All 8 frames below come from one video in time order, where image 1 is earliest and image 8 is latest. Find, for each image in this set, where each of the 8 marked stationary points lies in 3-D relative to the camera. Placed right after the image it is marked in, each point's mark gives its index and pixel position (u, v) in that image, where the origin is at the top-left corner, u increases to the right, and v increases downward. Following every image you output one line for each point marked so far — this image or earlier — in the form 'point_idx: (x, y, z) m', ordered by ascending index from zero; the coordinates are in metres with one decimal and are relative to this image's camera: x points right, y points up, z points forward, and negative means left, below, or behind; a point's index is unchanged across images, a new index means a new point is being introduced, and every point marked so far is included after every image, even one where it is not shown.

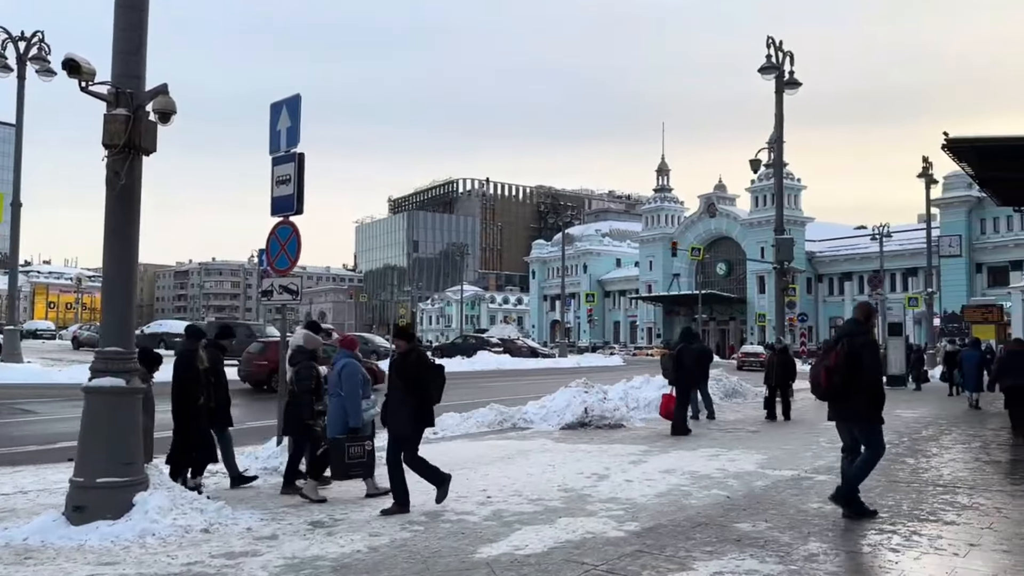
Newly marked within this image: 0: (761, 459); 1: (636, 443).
0: (+3.1, -2.1, +10.5) m
1: (+1.8, -2.3, +12.2) m
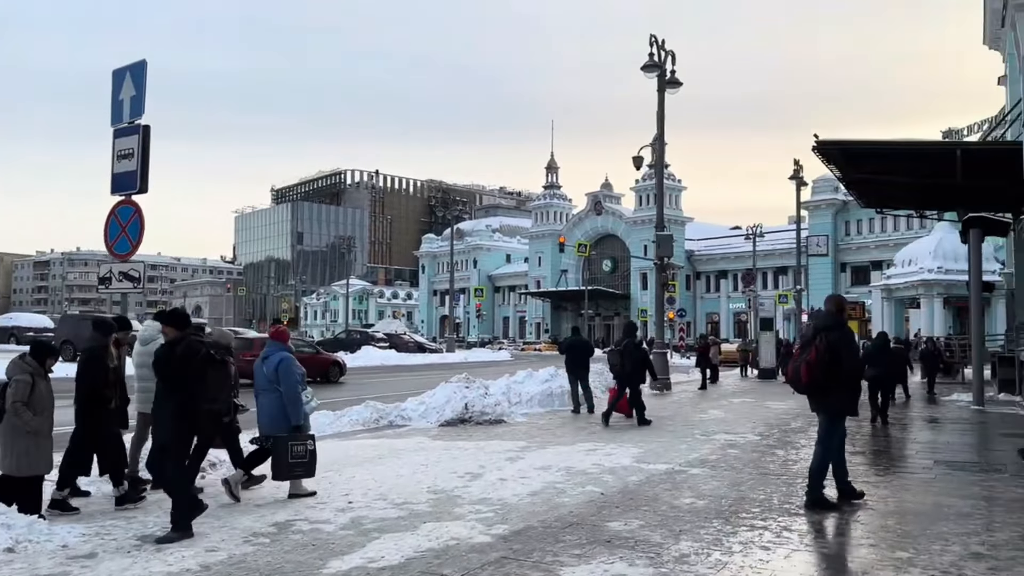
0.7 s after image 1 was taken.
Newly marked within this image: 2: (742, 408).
0: (+1.5, -2.1, +10.4) m
1: (0.0, -2.1, +11.9) m
2: (+5.1, -2.7, +18.6) m
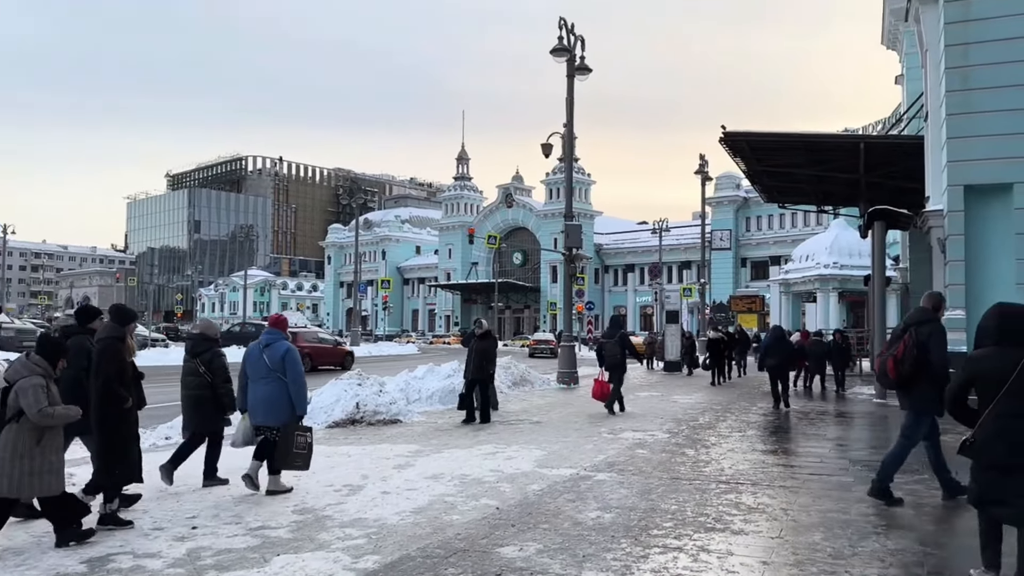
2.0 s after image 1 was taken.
0: (+0.3, -1.9, +9.5) m
1: (-1.4, -2.0, +10.8) m
2: (+2.9, -2.5, +18.1) m
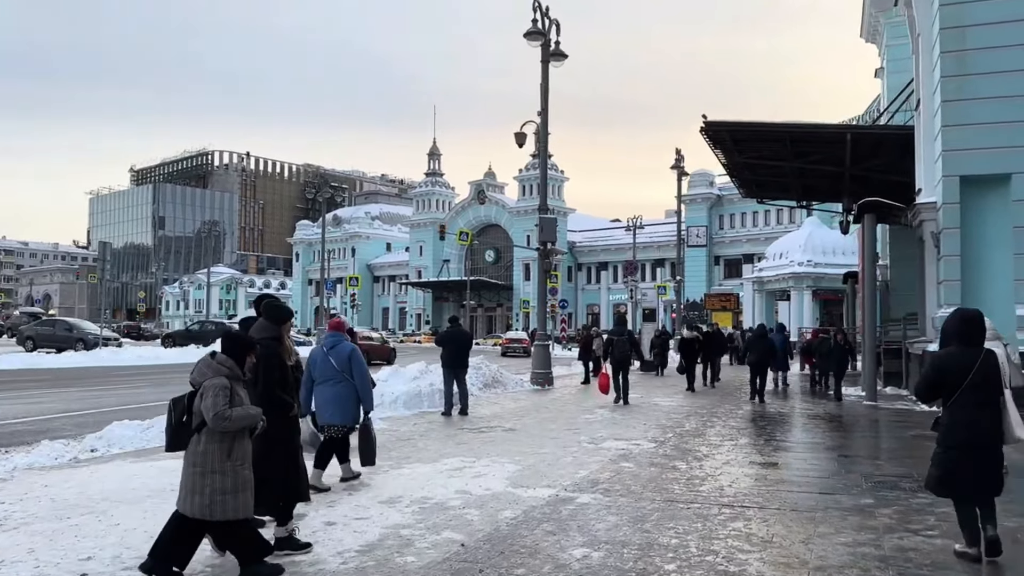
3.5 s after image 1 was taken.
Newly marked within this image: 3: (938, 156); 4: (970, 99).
0: (0.0, -1.9, +8.4) m
1: (-1.7, -1.9, +9.6) m
2: (+2.4, -2.4, +17.0) m
3: (+8.6, +2.7, +17.0) m
4: (+8.8, +3.6, +16.0) m
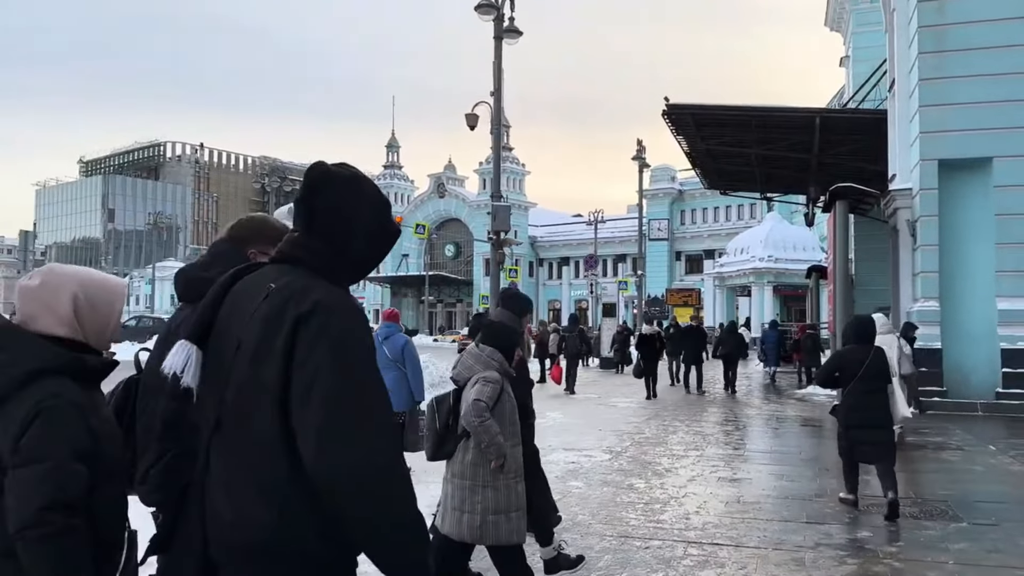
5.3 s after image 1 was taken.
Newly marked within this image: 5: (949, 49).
0: (-0.6, -1.7, +6.9) m
1: (-2.4, -1.8, +8.1) m
2: (+1.3, -2.2, +15.7) m
3: (+7.6, +2.8, +15.9) m
4: (+7.8, +3.7, +14.9) m
5: (+7.7, +4.2, +14.9) m
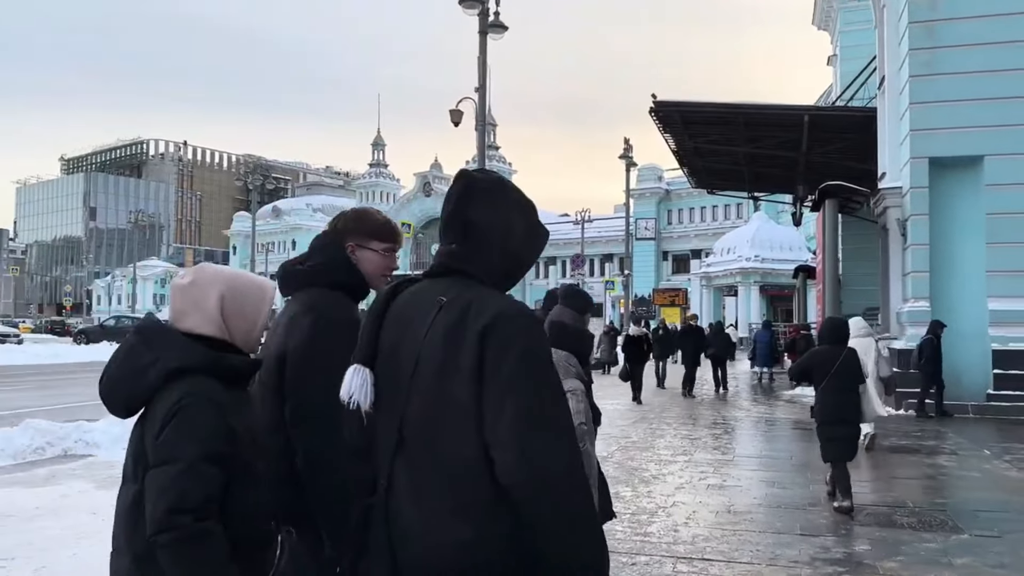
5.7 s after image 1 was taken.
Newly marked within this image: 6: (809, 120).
0: (-0.8, -1.7, +6.5) m
1: (-2.6, -1.8, +7.7) m
2: (+1.1, -2.2, +15.3) m
3: (+7.3, +2.8, +15.7) m
4: (+7.5, +3.7, +14.7) m
5: (+7.5, +4.2, +14.7) m
6: (+6.8, +3.8, +19.2) m
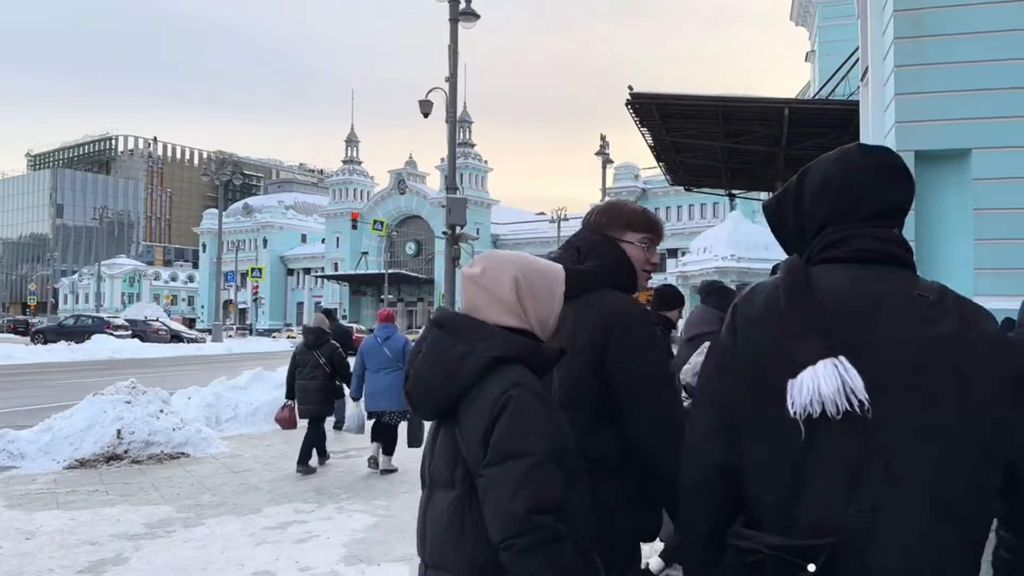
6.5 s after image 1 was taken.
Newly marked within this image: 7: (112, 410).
0: (-1.1, -1.7, +5.8) m
1: (-2.9, -1.7, +6.9) m
2: (+0.5, -2.2, +14.6) m
3: (+6.7, +2.9, +15.1) m
4: (+7.0, +3.8, +14.1) m
5: (+7.0, +4.3, +14.1) m
6: (+6.1, +3.9, +18.6) m
7: (-4.4, -1.3, +9.2) m
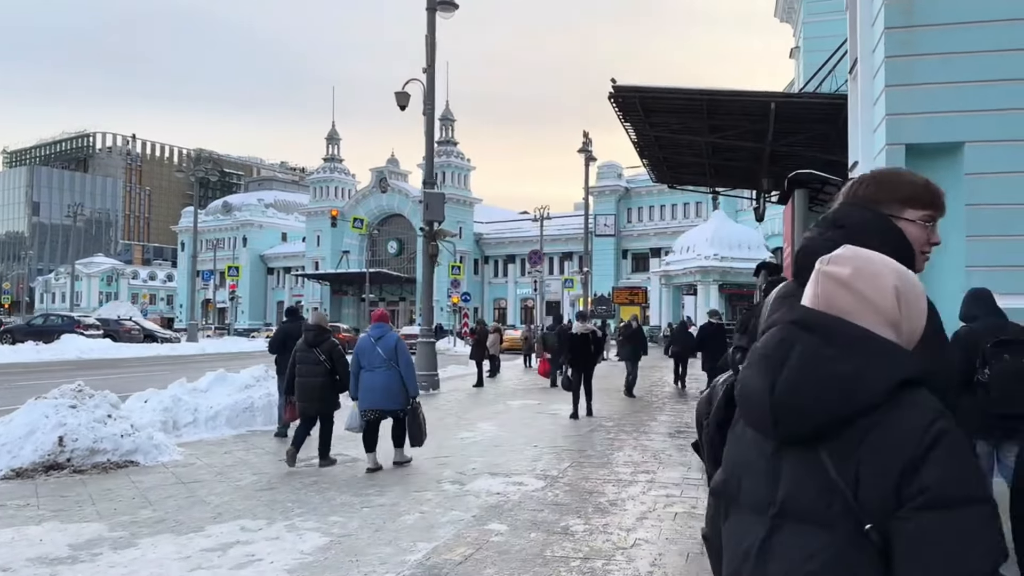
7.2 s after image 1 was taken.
0: (-1.3, -1.7, +5.2) m
1: (-3.1, -1.7, +6.3) m
2: (+0.2, -2.1, +14.0) m
3: (+6.4, +2.9, +14.7) m
4: (+6.7, +3.8, +13.7) m
5: (+6.6, +4.3, +13.7) m
6: (+5.7, +3.9, +18.1) m
7: (-4.7, -1.3, +8.6) m
